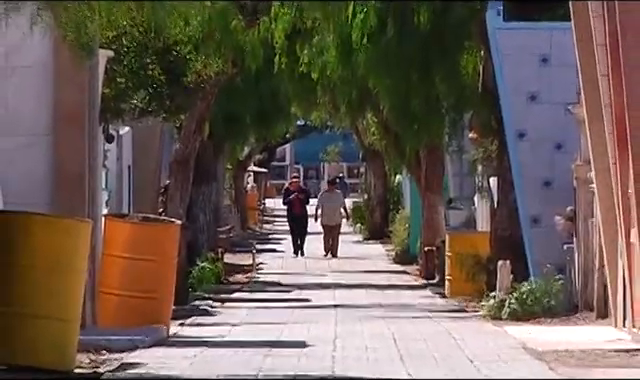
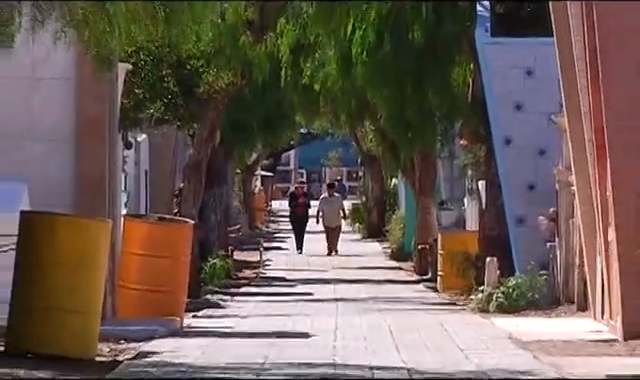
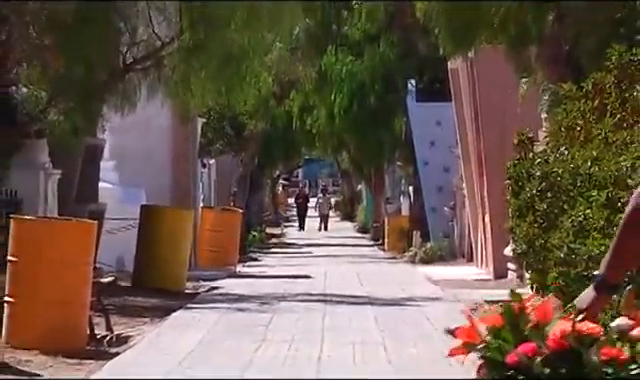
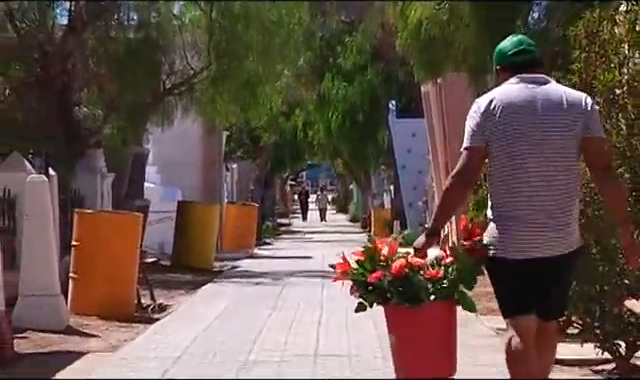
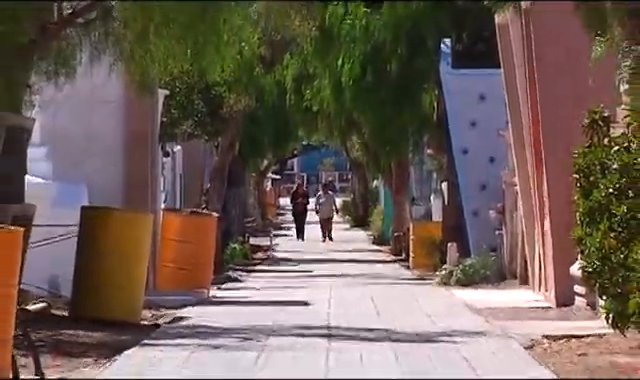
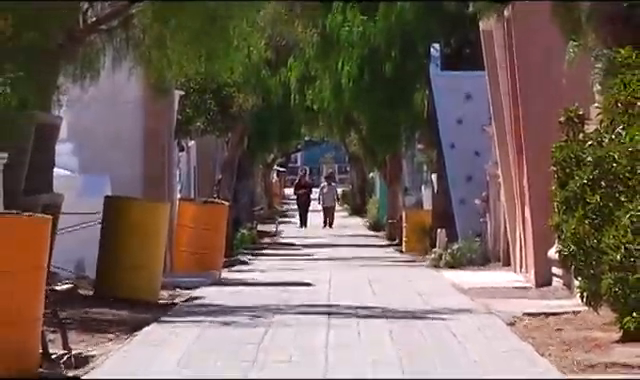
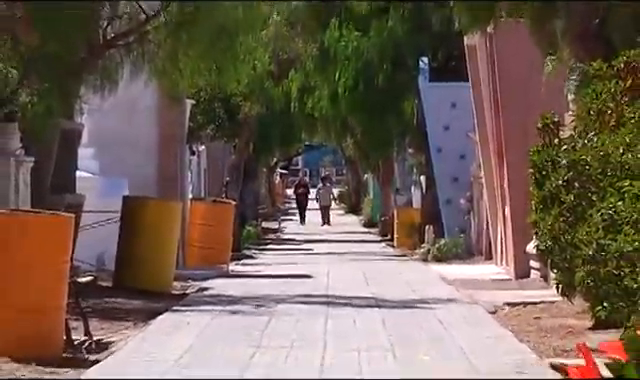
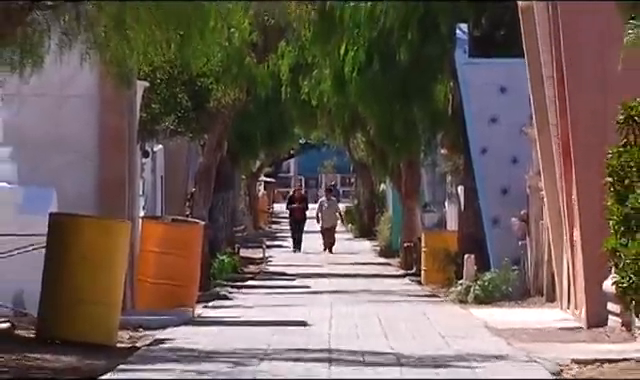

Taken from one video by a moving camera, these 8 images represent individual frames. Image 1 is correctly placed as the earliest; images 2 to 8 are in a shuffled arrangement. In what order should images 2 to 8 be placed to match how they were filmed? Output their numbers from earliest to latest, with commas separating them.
2, 8, 5, 6, 7, 3, 4
